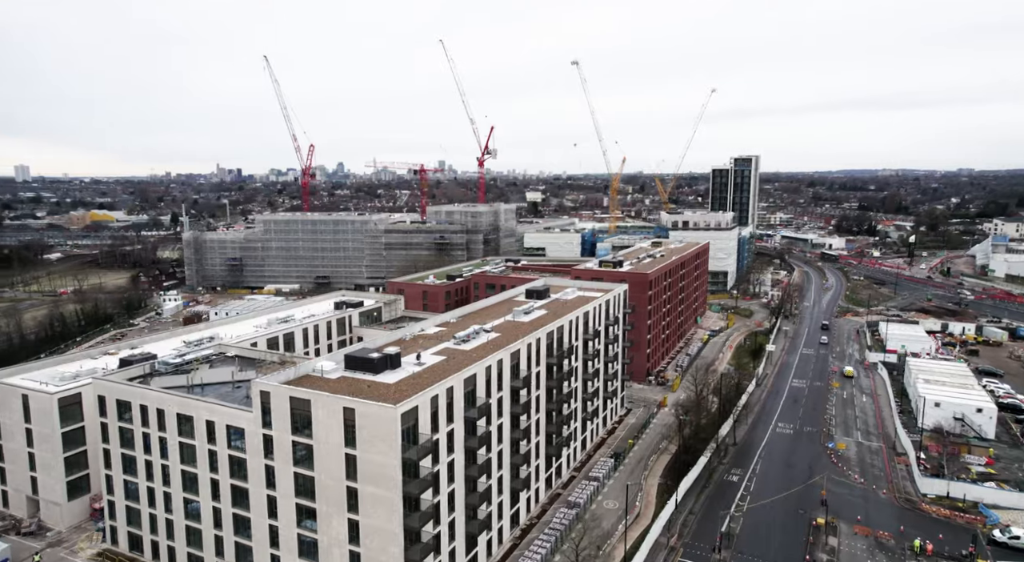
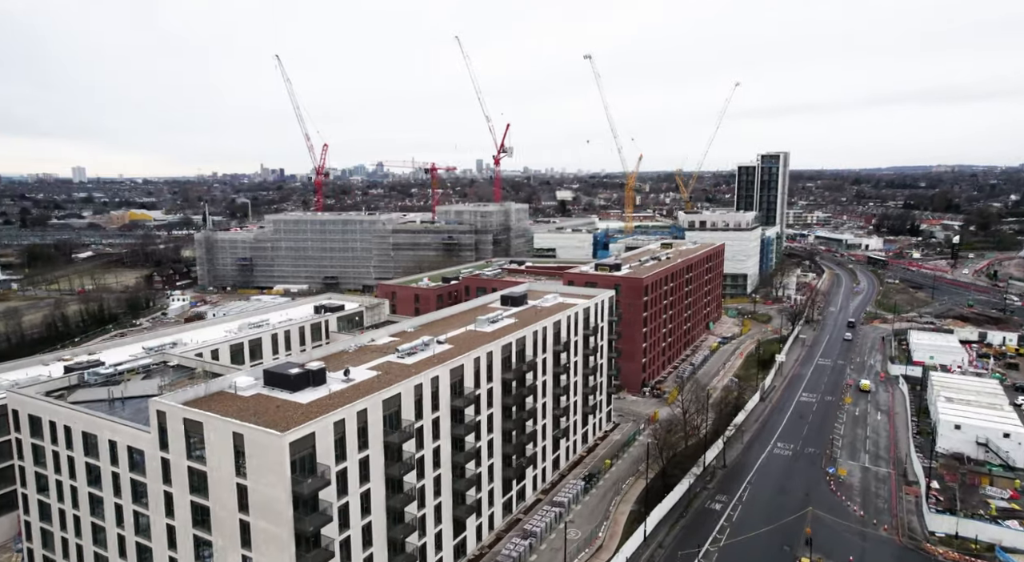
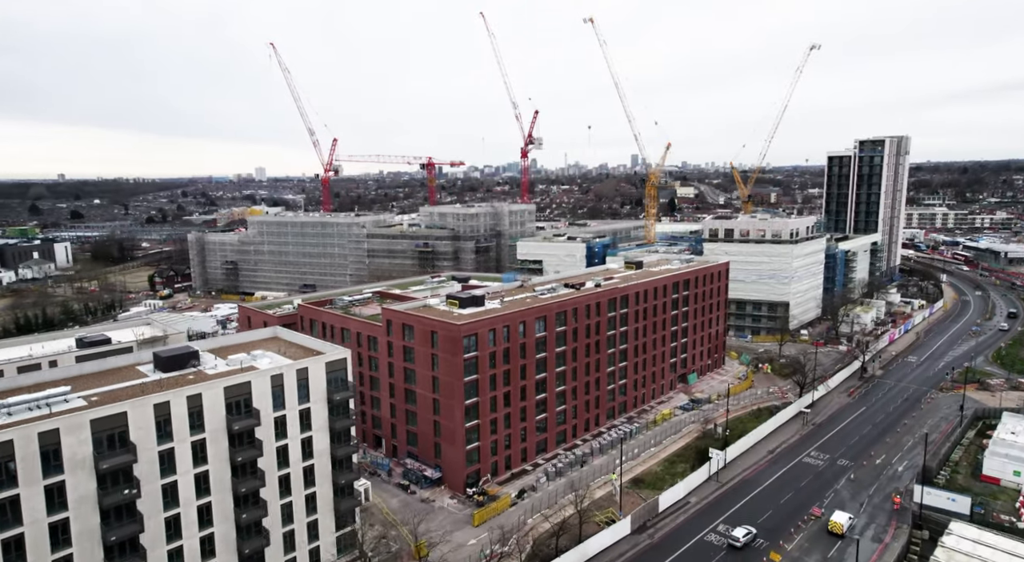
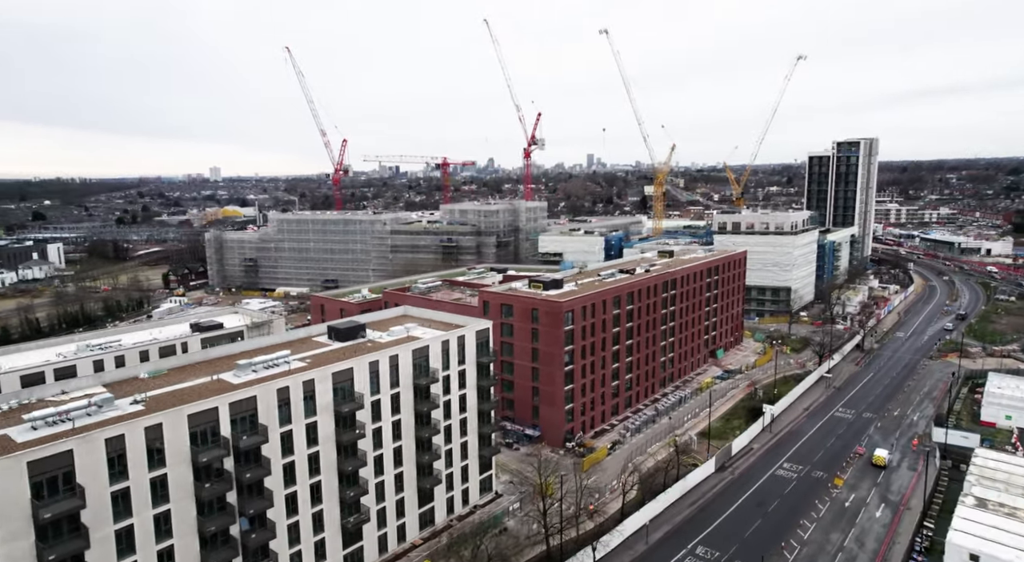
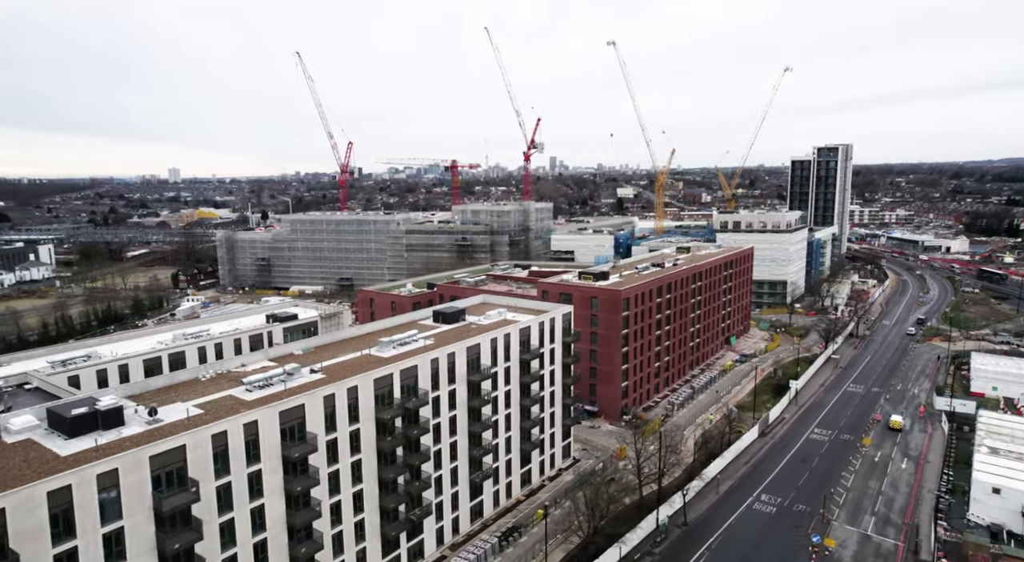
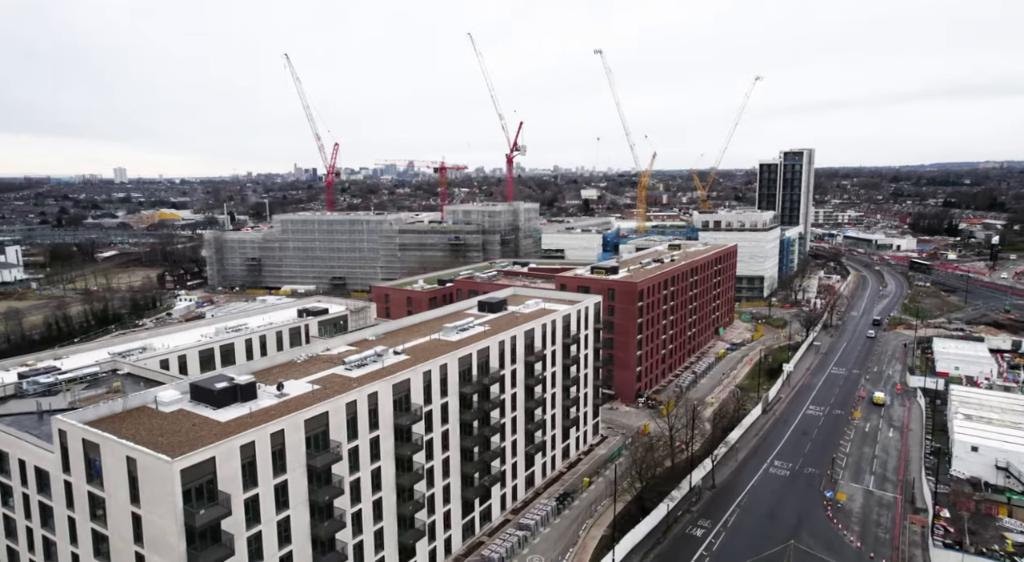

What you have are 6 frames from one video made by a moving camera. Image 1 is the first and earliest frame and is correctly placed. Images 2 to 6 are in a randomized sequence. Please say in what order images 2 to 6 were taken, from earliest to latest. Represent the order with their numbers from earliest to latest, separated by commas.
2, 6, 5, 4, 3
